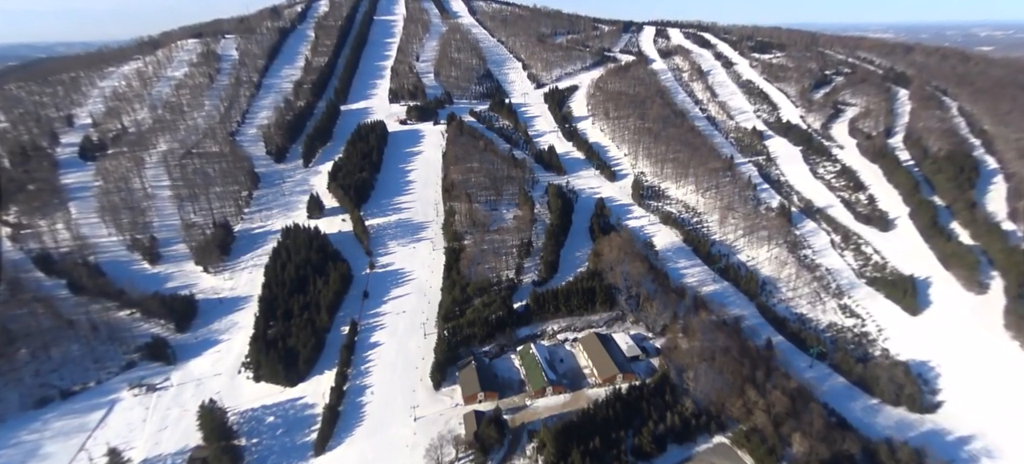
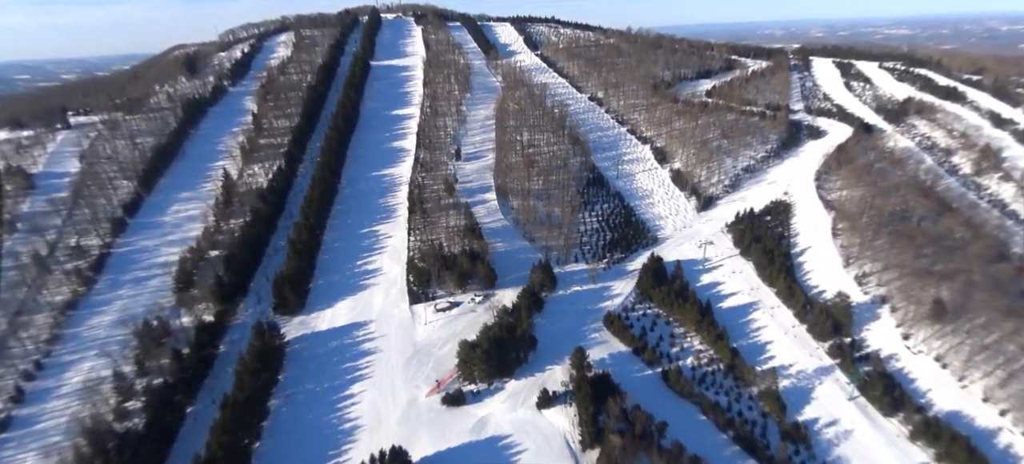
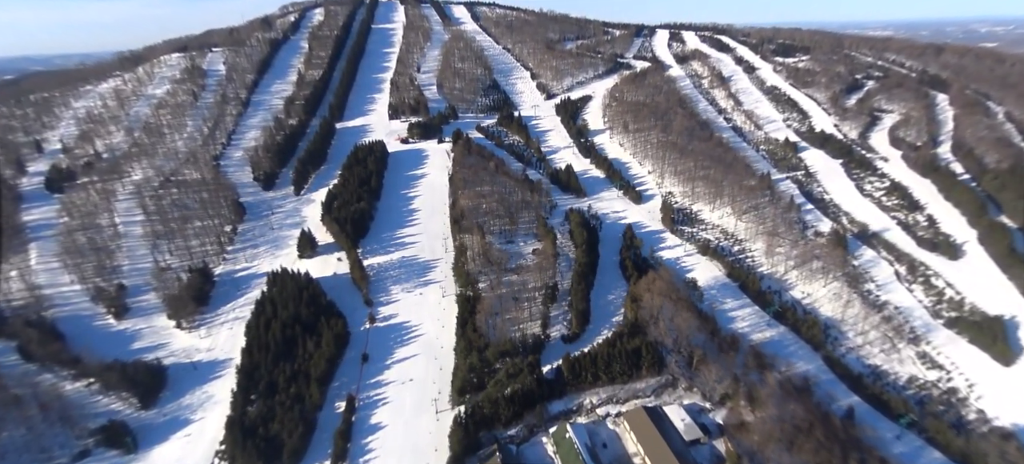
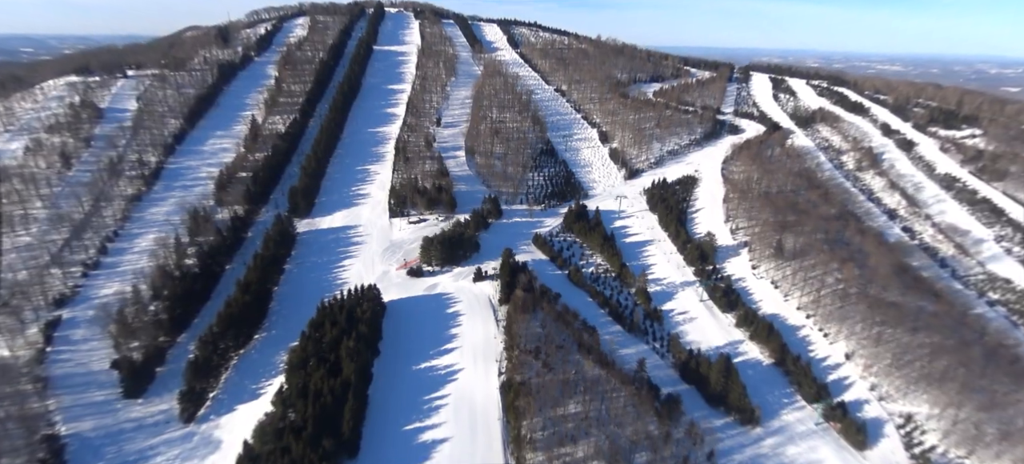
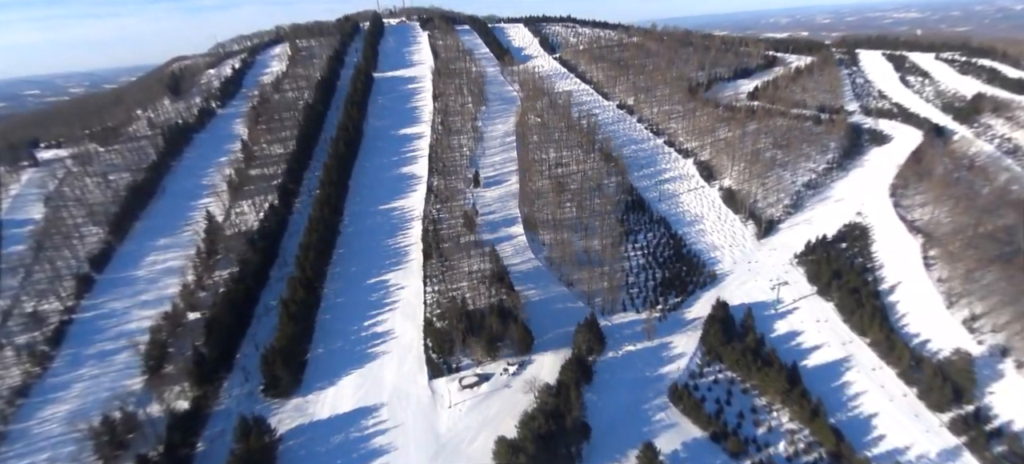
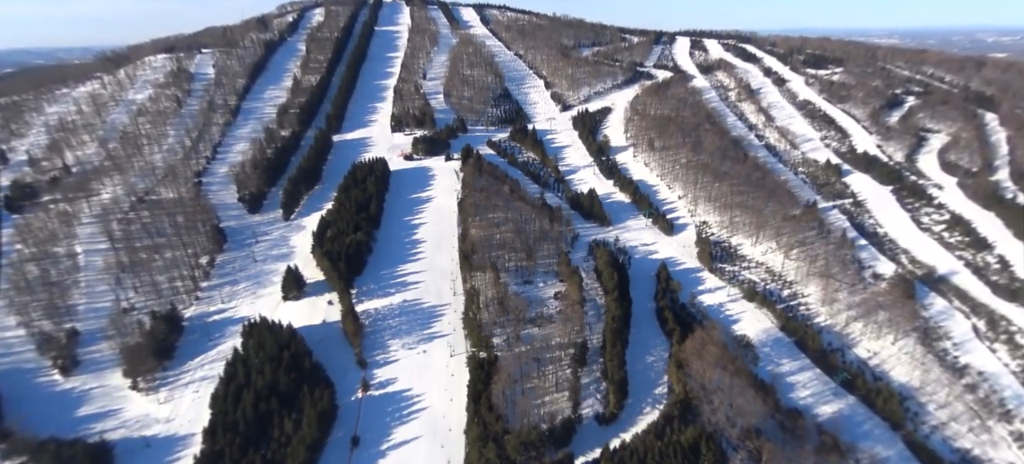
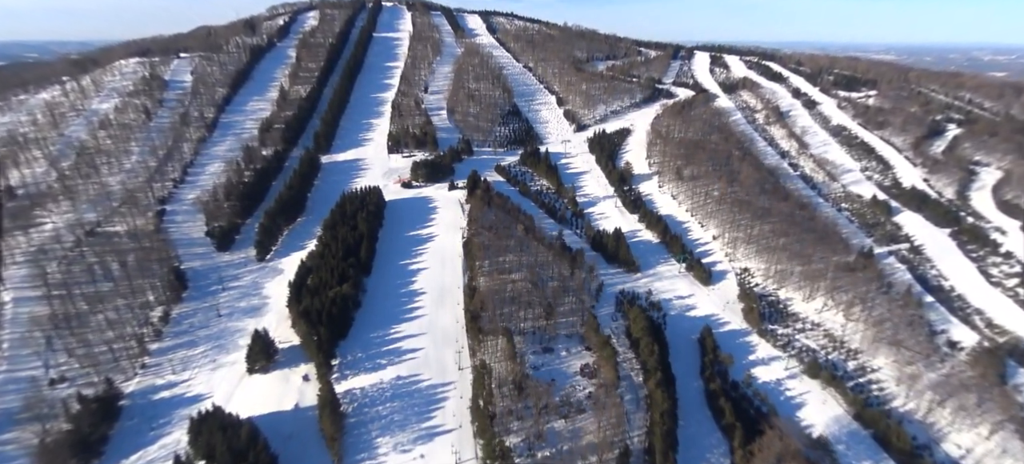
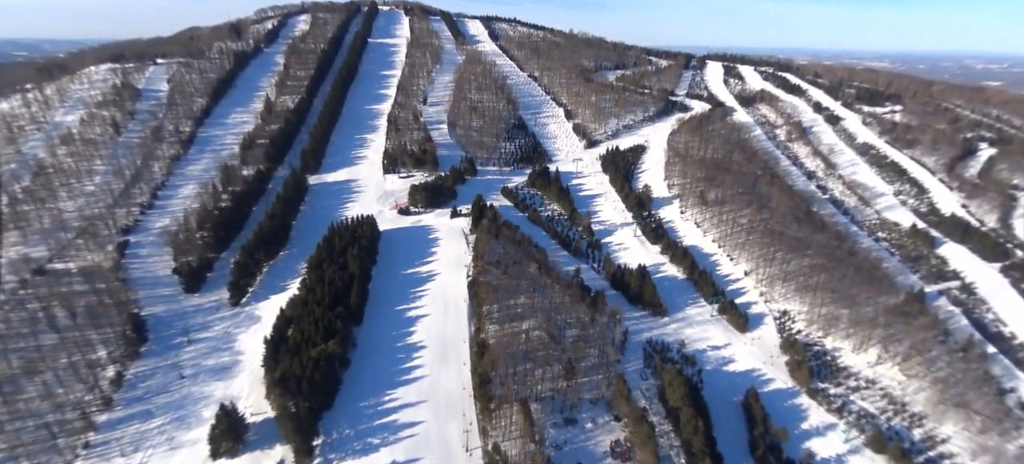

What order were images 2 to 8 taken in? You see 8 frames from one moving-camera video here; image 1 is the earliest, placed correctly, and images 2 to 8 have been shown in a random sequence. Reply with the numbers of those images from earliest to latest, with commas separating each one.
3, 6, 7, 8, 4, 2, 5
